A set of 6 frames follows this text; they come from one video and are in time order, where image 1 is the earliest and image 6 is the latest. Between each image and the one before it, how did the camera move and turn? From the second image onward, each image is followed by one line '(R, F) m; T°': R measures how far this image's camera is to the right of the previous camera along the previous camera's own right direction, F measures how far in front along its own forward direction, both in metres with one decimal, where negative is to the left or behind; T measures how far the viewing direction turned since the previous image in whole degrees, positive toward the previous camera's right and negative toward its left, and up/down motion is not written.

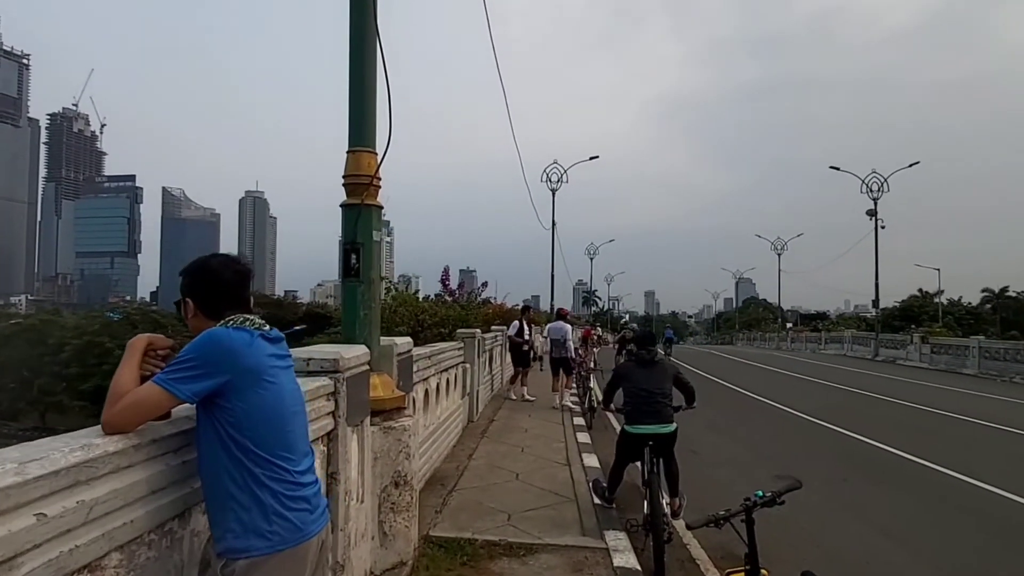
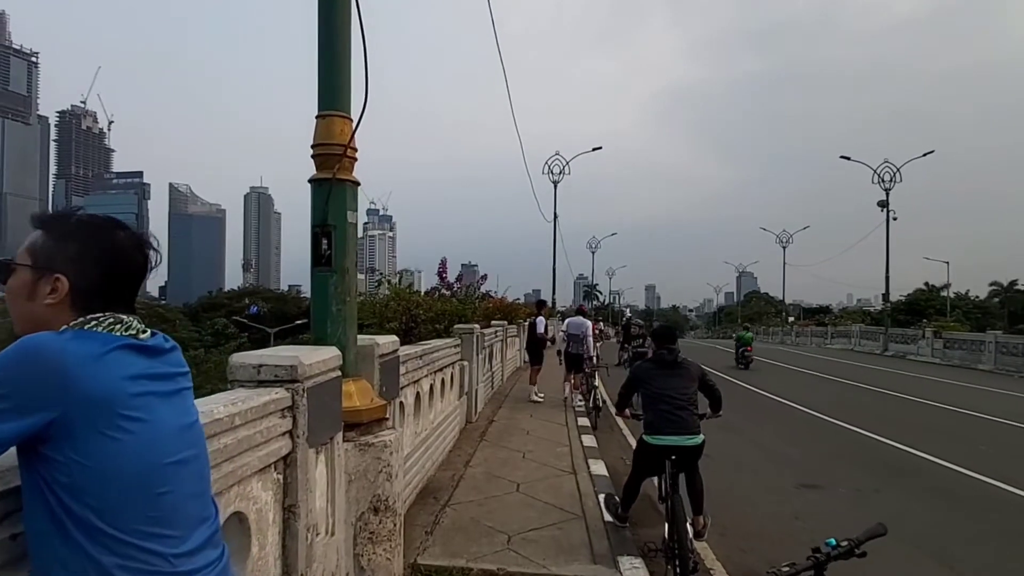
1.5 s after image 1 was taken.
(0.0, +0.7) m; 0°
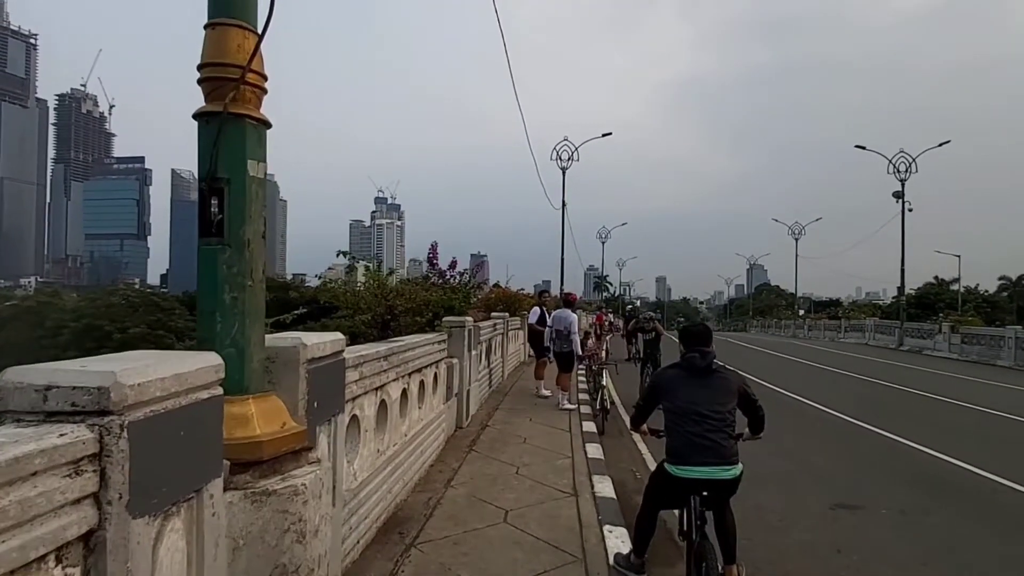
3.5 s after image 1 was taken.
(+0.2, +1.1) m; -1°
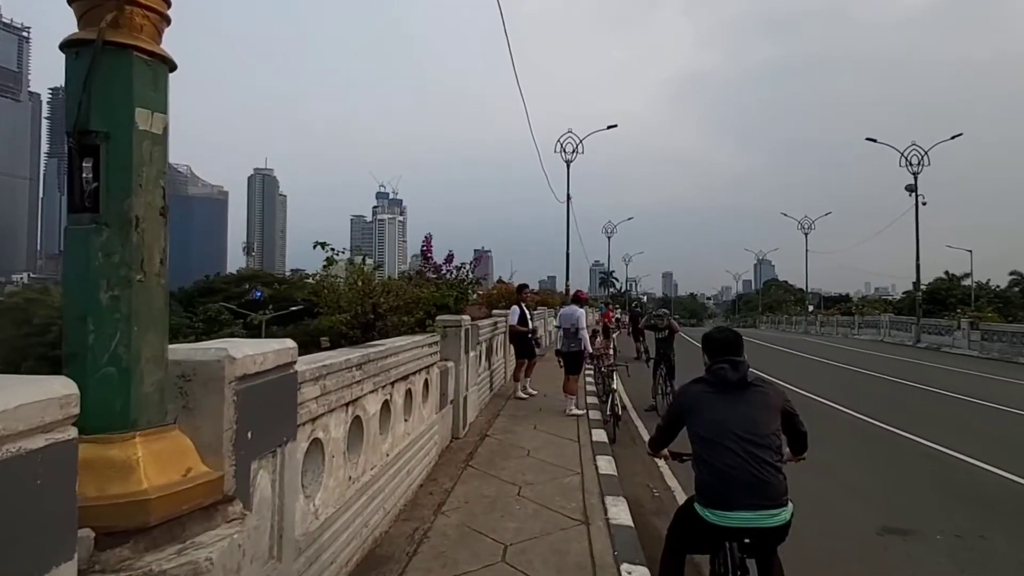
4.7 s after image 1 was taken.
(0.0, +0.8) m; 0°
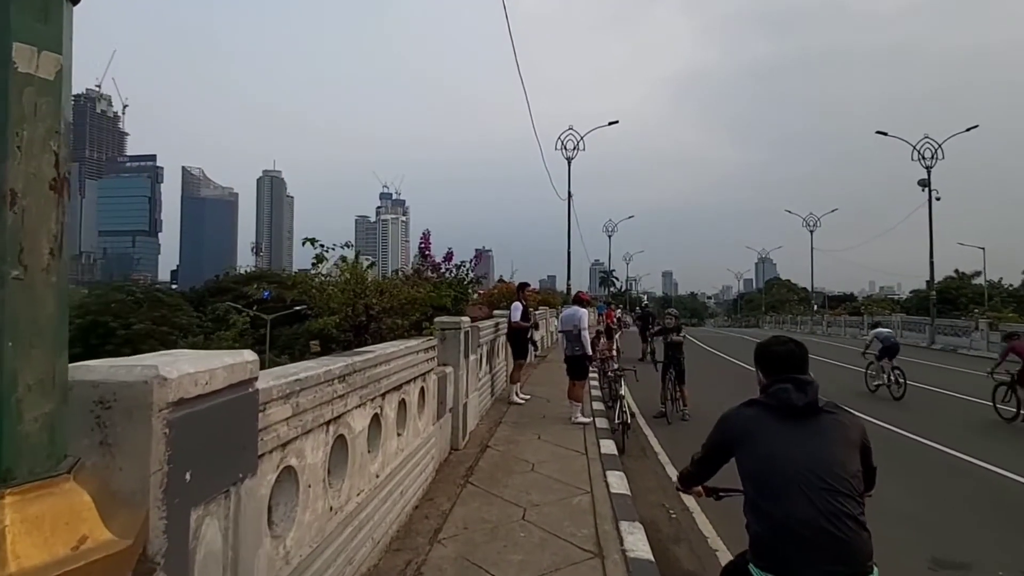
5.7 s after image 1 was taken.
(0.0, +0.6) m; 0°
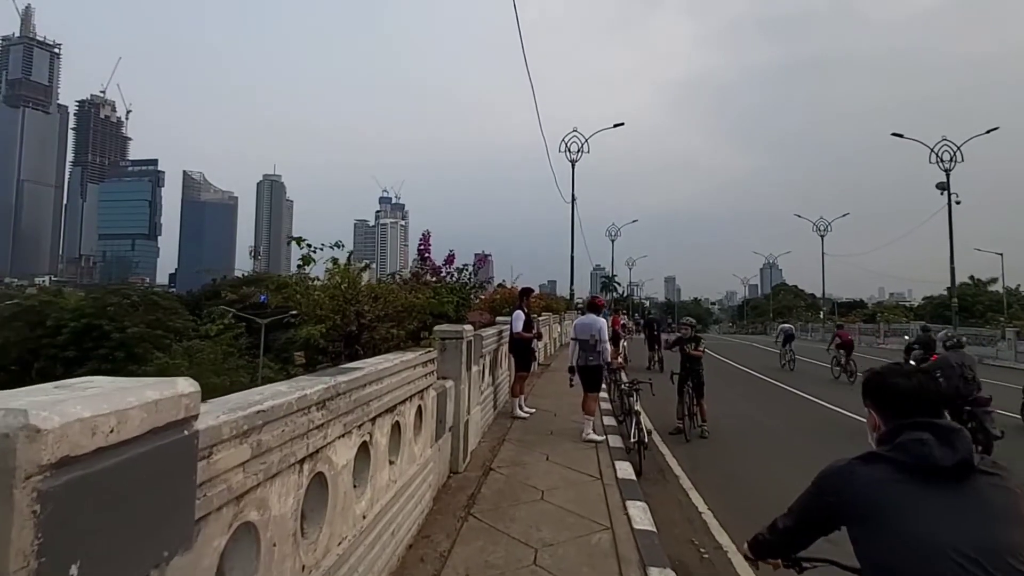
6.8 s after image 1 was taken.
(-0.1, +0.6) m; 0°
